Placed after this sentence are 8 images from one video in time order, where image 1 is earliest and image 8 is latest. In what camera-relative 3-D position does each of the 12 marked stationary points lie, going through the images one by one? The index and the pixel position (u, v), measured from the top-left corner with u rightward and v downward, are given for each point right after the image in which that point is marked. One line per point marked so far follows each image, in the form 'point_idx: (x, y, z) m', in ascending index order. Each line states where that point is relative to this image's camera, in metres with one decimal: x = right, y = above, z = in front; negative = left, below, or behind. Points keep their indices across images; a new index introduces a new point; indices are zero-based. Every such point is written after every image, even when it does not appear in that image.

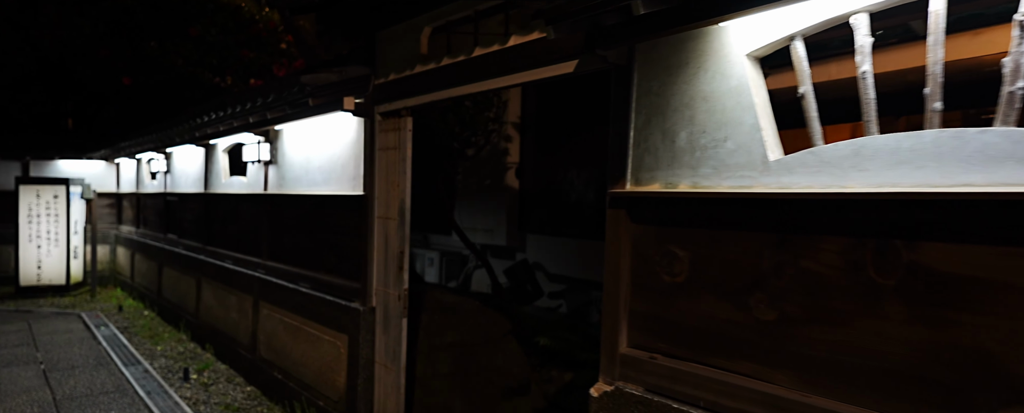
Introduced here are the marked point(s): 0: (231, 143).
0: (-5.4, +1.2, +10.3) m
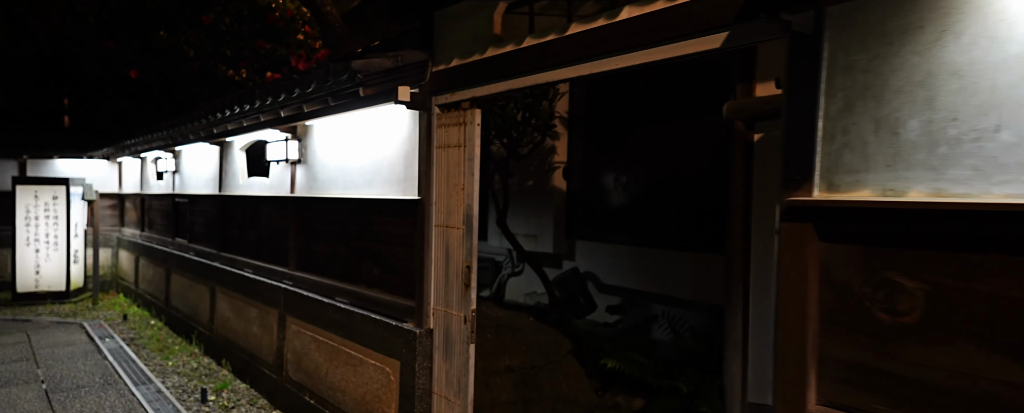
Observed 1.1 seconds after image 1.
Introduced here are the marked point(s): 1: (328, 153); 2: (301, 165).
0: (-4.6, +1.2, +9.5) m
1: (-2.5, +0.7, +7.2) m
2: (-3.1, +0.6, +8.0) m
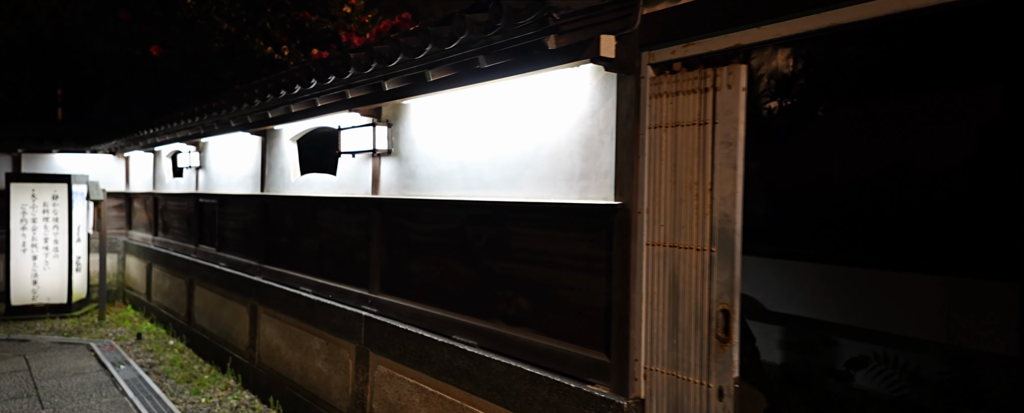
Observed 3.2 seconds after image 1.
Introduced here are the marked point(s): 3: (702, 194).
0: (-2.9, +1.1, +7.7) m
1: (-0.8, +0.7, +5.4) m
2: (-1.4, +0.6, +6.2) m
3: (+1.2, +0.1, +3.4) m
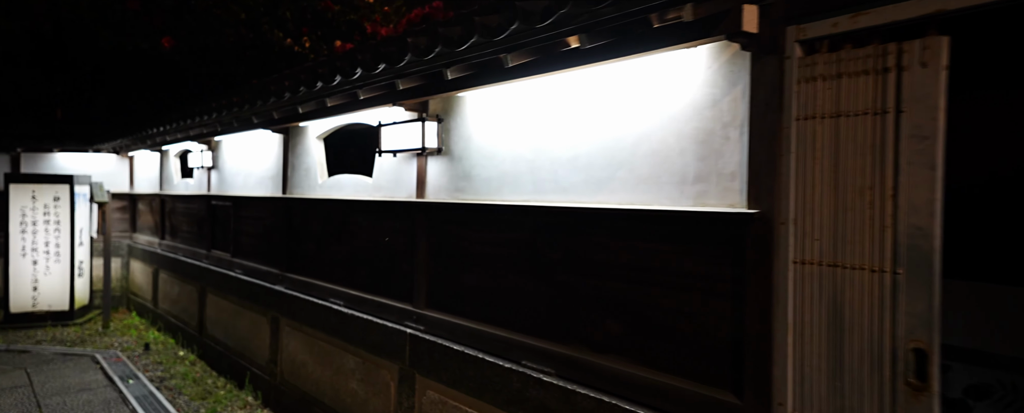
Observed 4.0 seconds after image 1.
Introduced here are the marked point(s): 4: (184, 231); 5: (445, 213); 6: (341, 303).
0: (-2.3, +1.1, +7.0) m
1: (-0.1, +0.6, +4.8) m
2: (-0.8, +0.5, +5.5) m
3: (+1.8, 0.0, +2.7) m
4: (-7.5, -0.6, +12.2) m
5: (-0.7, -0.1, +5.3) m
6: (-2.2, -1.2, +6.8) m
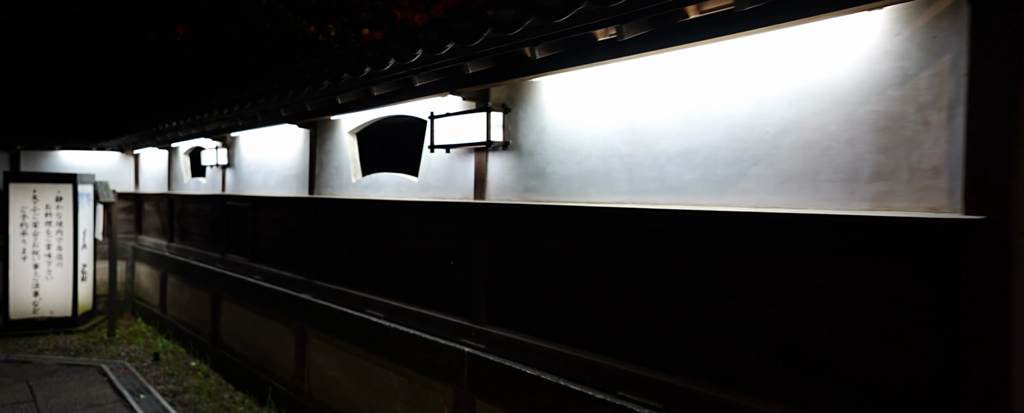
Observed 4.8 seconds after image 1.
0: (-1.6, +1.1, +6.3) m
1: (+0.6, +0.6, +4.1) m
2: (-0.1, +0.5, +4.8) m
3: (+2.5, 0.0, +2.0) m
4: (-6.8, -0.6, +11.5) m
5: (0.0, -0.1, +4.7) m
6: (-1.5, -1.2, +6.1) m
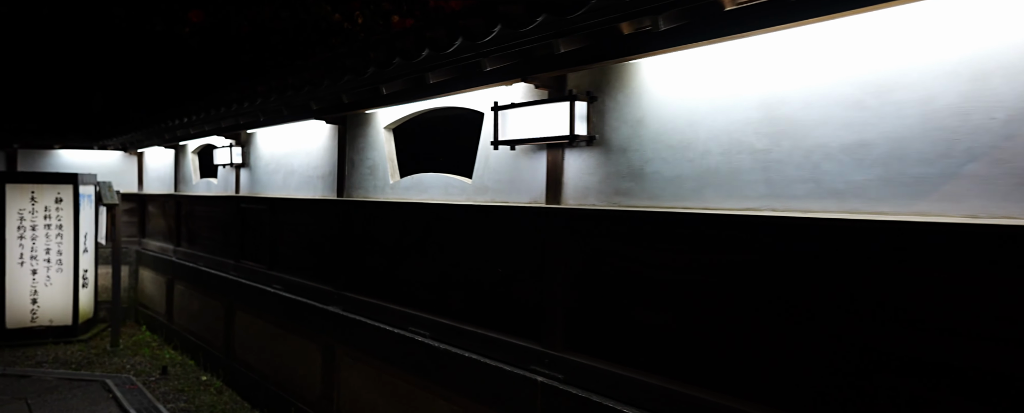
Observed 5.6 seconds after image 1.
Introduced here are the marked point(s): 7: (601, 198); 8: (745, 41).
0: (-1.0, +1.0, +5.6) m
1: (+1.2, +0.5, +3.4) m
2: (+0.6, +0.4, +4.1) m
3: (+3.2, 0.0, +1.3) m
4: (-6.2, -0.6, +10.8) m
5: (+0.6, -0.1, +3.9) m
6: (-0.9, -1.3, +5.4) m
7: (+0.7, +0.1, +4.0) m
8: (+1.3, +1.0, +3.2) m
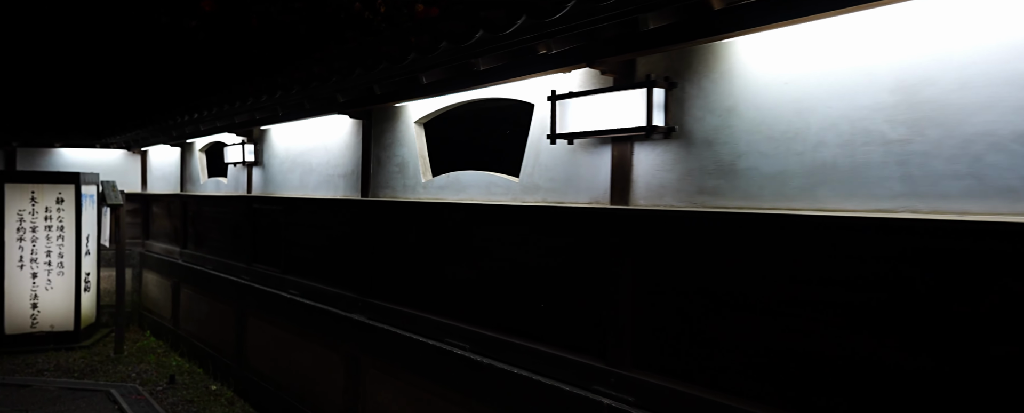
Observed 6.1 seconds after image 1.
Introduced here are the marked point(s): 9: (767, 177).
0: (-0.5, +1.0, +5.1) m
1: (+1.7, +0.5, +2.9) m
2: (+1.0, +0.4, +3.7) m
3: (+3.6, 0.0, +0.9) m
4: (-5.7, -0.6, +10.3) m
5: (+1.1, -0.1, +3.5) m
6: (-0.4, -1.3, +5.0) m
7: (+1.1, +0.1, +3.5) m
8: (+1.8, +1.0, +2.7) m
9: (+1.5, +0.2, +3.1) m
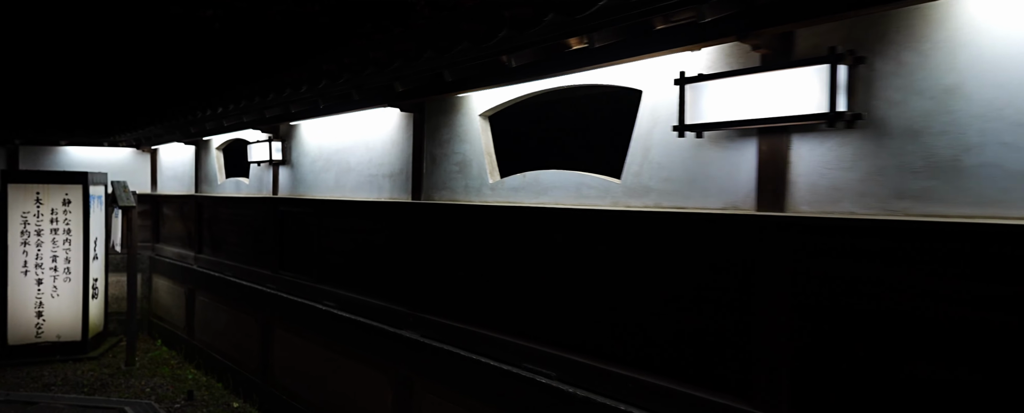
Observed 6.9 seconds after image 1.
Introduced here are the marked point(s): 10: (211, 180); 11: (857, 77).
0: (+0.3, +1.0, +4.4) m
1: (+2.4, +0.5, +2.2) m
2: (+1.8, +0.4, +2.9) m
3: (+4.4, -0.1, +0.2) m
4: (-5.0, -0.7, +9.6) m
5: (+1.9, -0.2, +2.8) m
6: (+0.4, -1.3, +4.2) m
7: (+1.9, 0.0, +2.8) m
8: (+2.5, +0.9, +2.0) m
9: (+2.2, +0.1, +2.4) m
10: (-6.0, +0.5, +10.6) m
11: (+1.8, +0.7, +2.8) m
